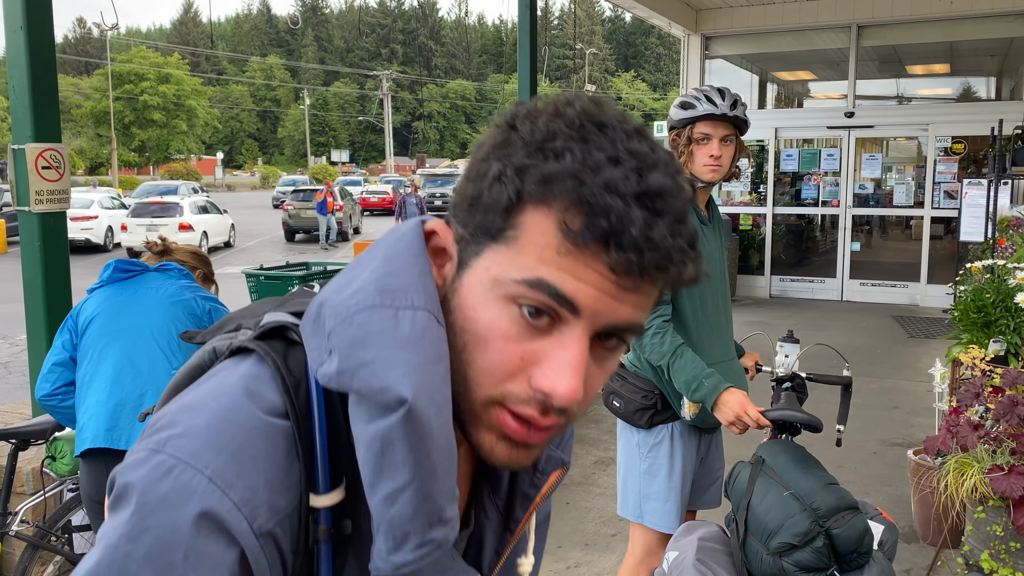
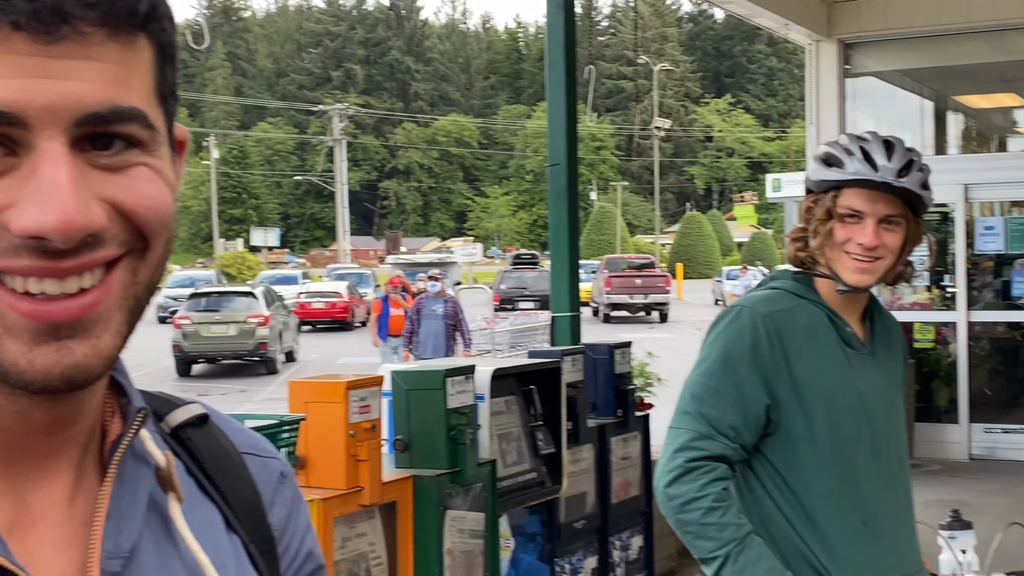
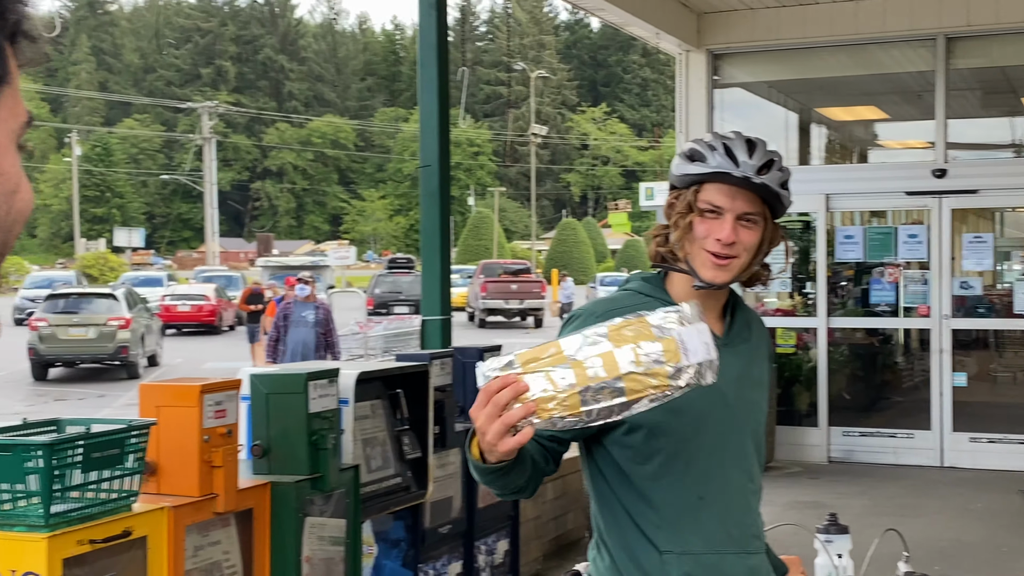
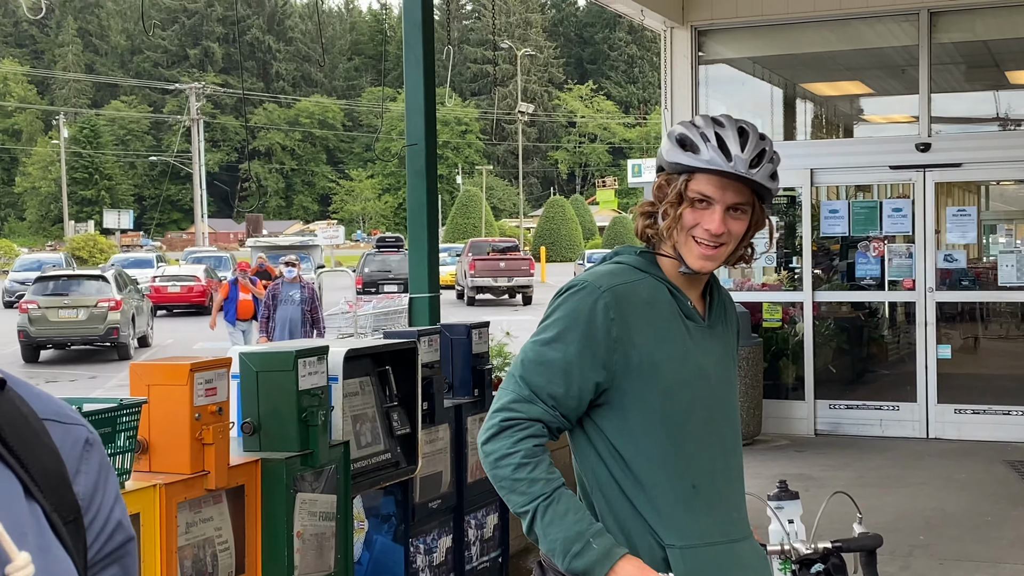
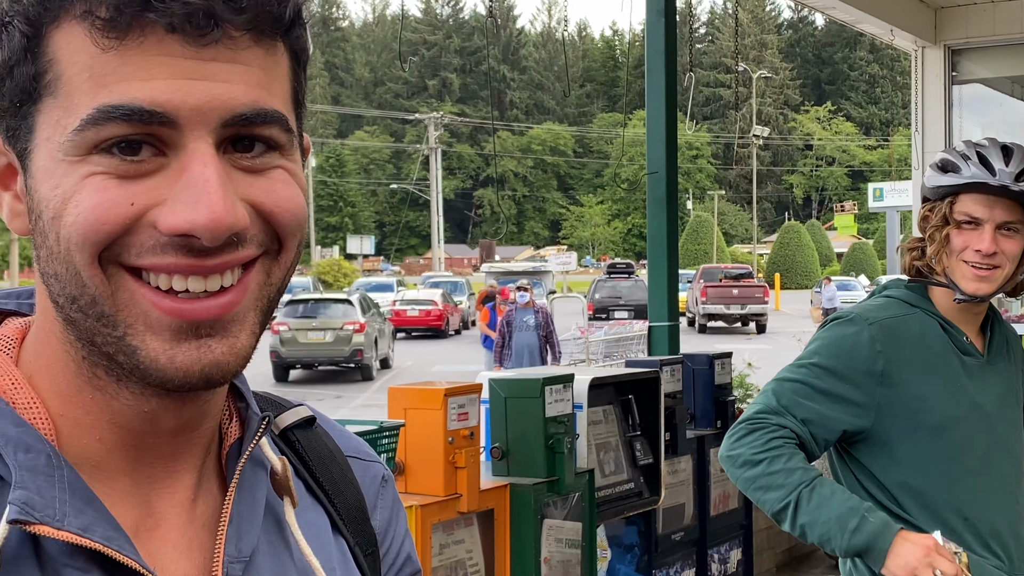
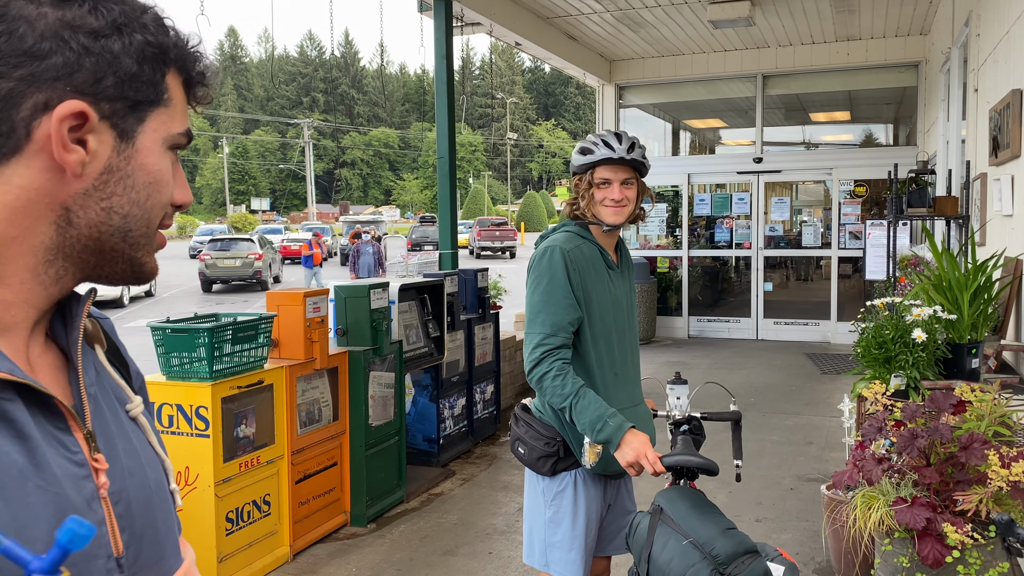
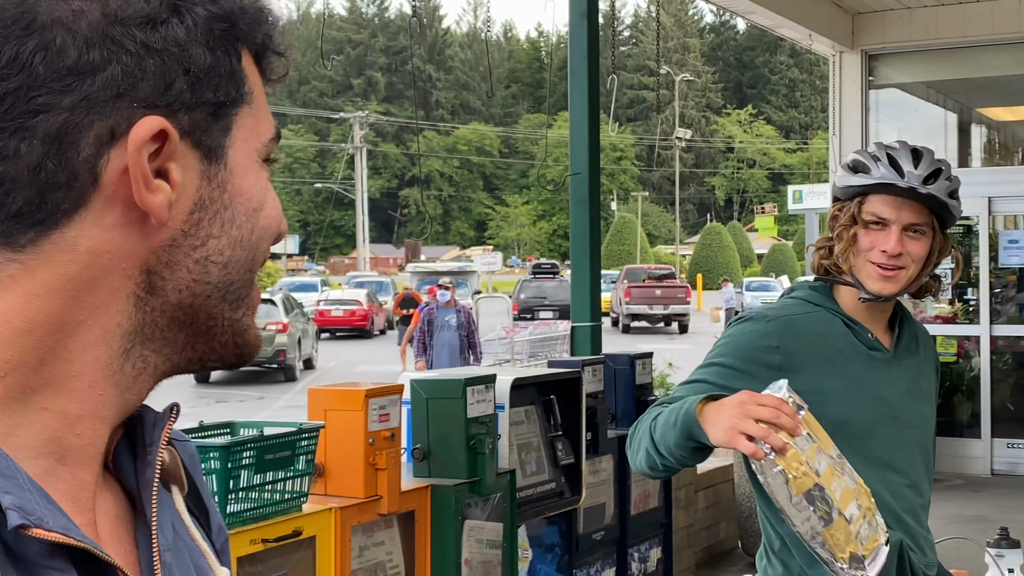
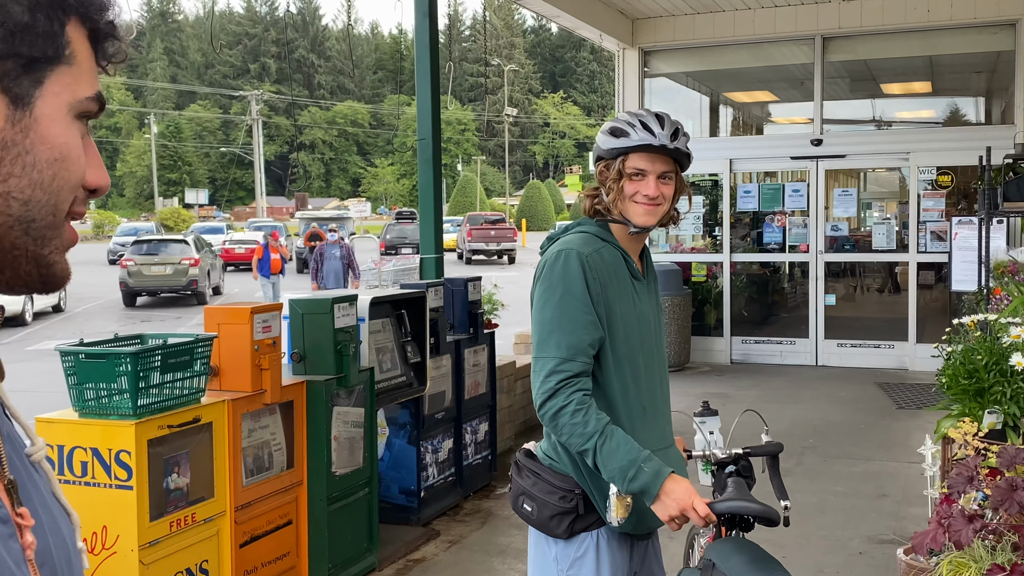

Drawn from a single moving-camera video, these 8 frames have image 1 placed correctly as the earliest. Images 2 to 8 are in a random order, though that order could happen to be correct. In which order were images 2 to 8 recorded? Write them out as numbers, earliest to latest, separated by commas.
6, 8, 4, 2, 5, 7, 3
